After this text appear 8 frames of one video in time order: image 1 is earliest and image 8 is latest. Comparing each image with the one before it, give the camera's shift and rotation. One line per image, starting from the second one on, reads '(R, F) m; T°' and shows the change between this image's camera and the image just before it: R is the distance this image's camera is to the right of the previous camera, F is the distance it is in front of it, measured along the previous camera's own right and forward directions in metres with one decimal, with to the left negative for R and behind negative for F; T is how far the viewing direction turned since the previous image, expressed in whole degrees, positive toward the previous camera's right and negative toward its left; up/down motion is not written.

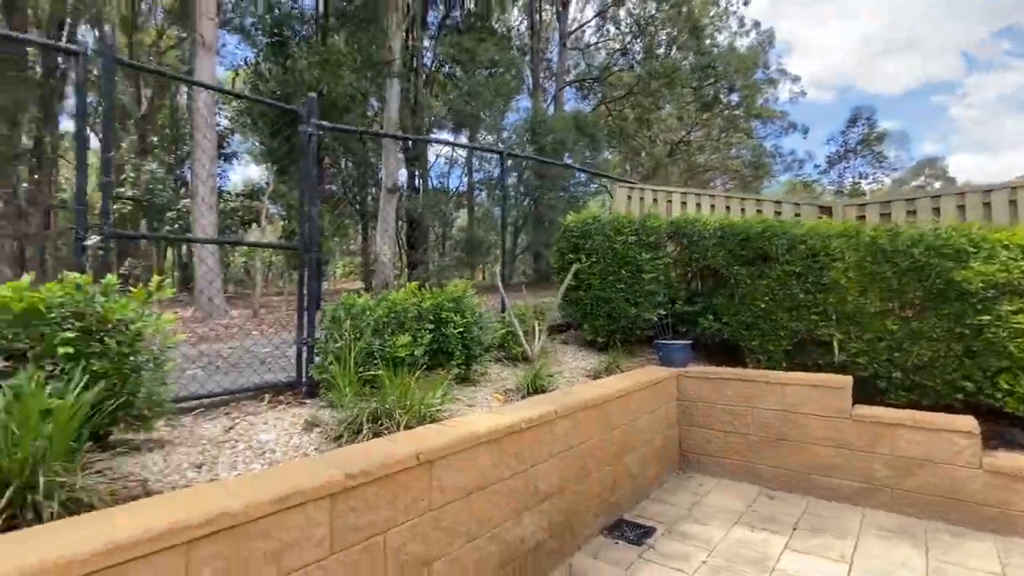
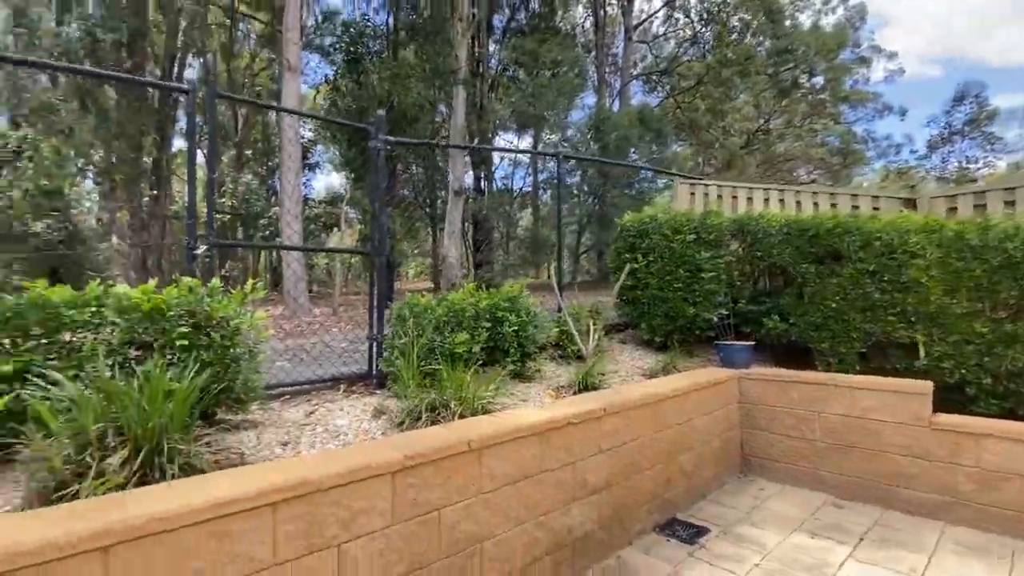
(+0.1, -0.1) m; -8°
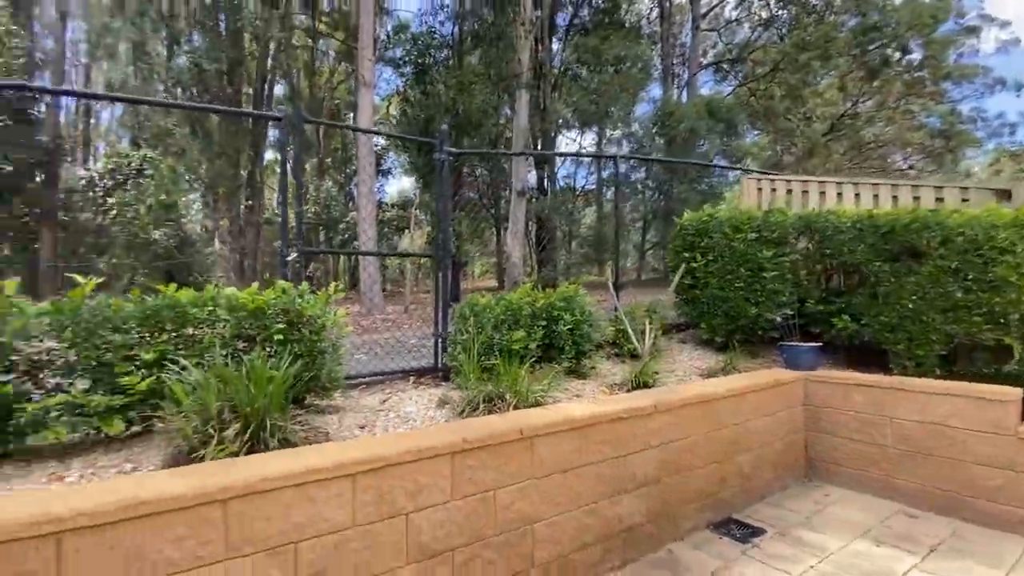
(+0.1, -0.2) m; -8°
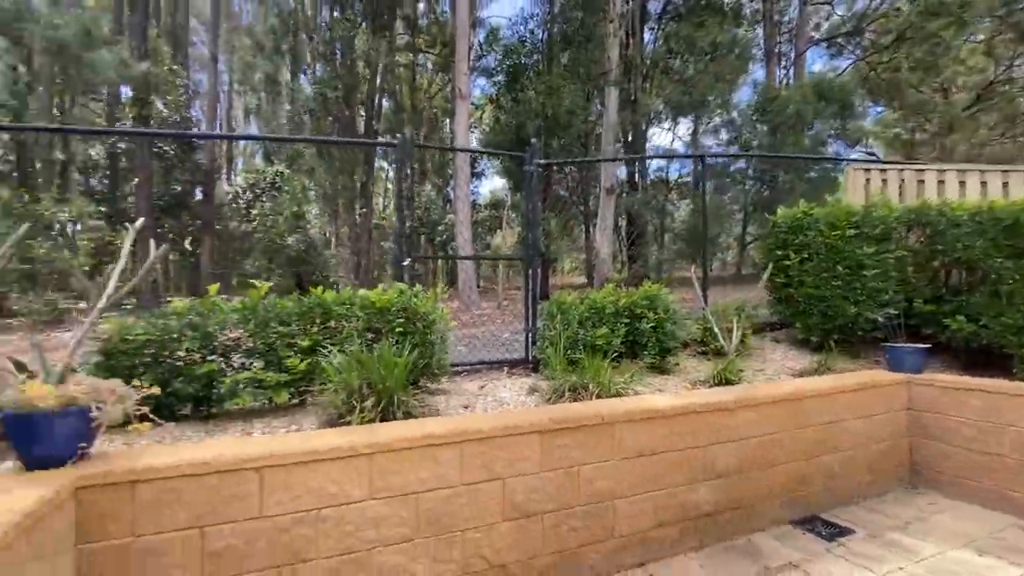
(0.0, -0.3) m; -11°
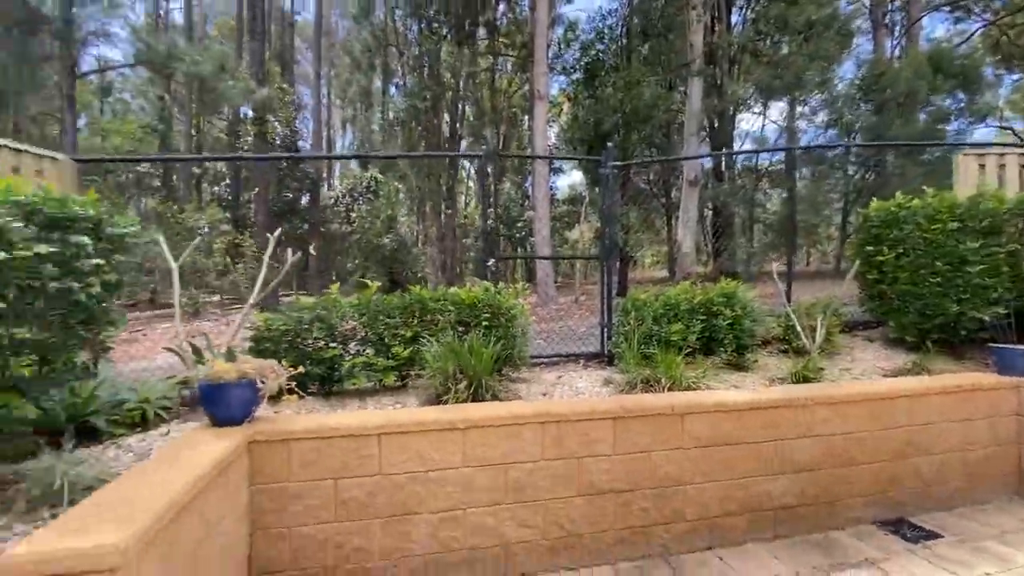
(0.0, -0.3) m; -9°
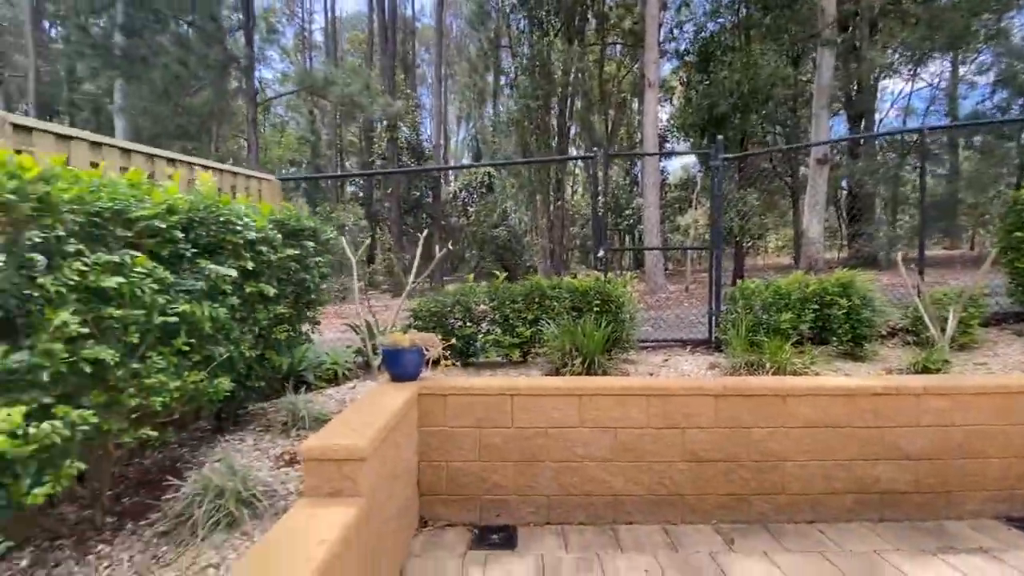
(0.0, -0.5) m; -13°
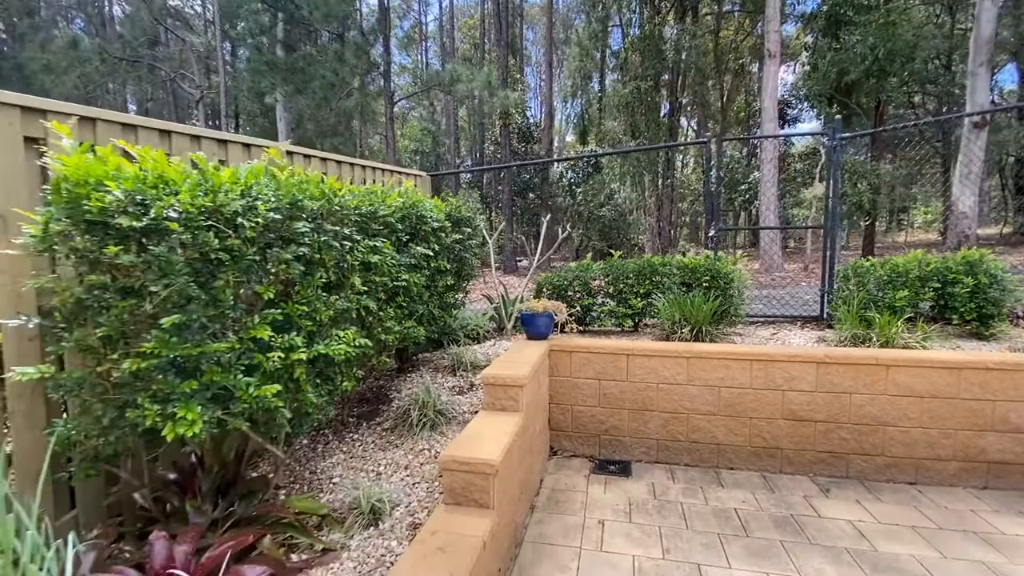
(-0.1, -0.7) m; -12°
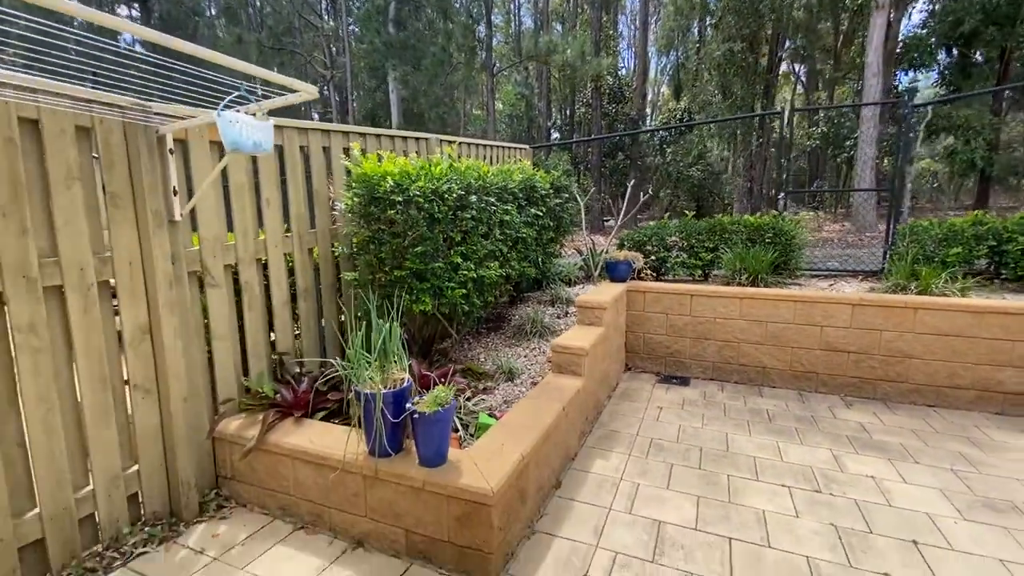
(0.0, -1.2) m; -10°
